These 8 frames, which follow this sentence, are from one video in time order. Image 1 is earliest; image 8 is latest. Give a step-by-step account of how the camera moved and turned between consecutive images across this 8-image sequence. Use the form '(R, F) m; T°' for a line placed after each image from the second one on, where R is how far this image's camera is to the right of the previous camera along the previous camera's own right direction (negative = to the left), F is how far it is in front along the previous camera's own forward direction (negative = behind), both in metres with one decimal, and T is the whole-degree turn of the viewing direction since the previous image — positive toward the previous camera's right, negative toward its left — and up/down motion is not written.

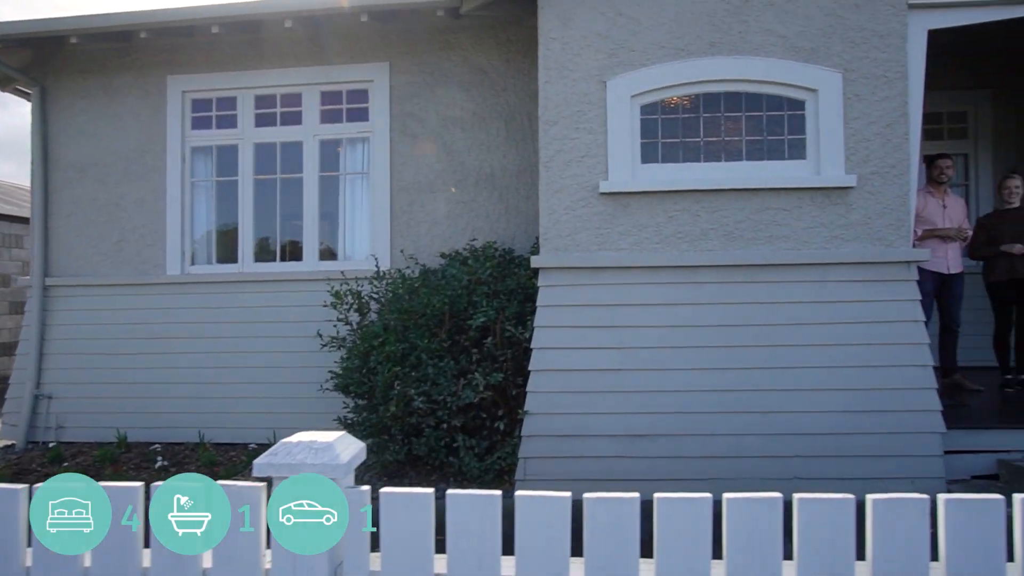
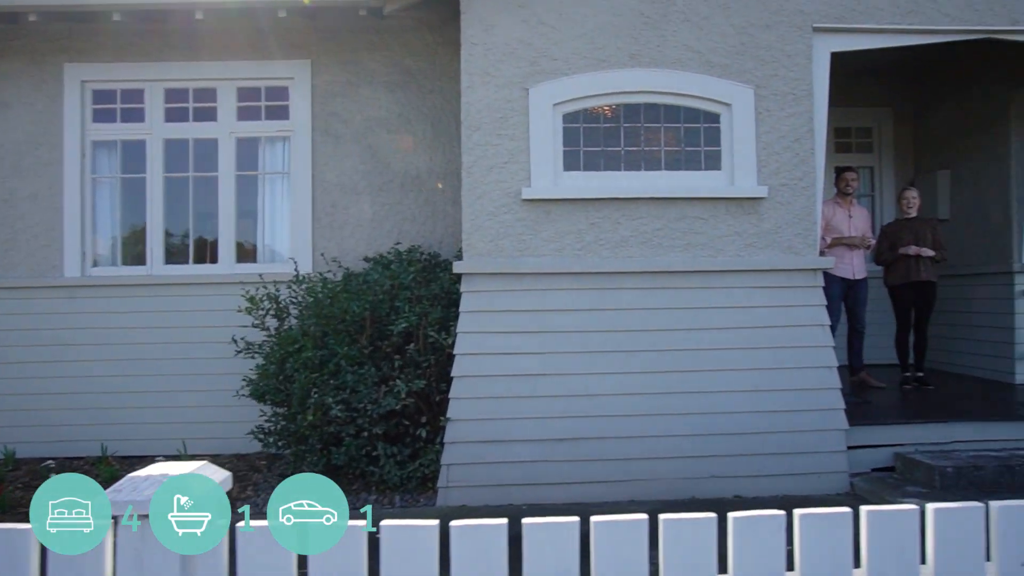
(+0.1, 0.0) m; +6°
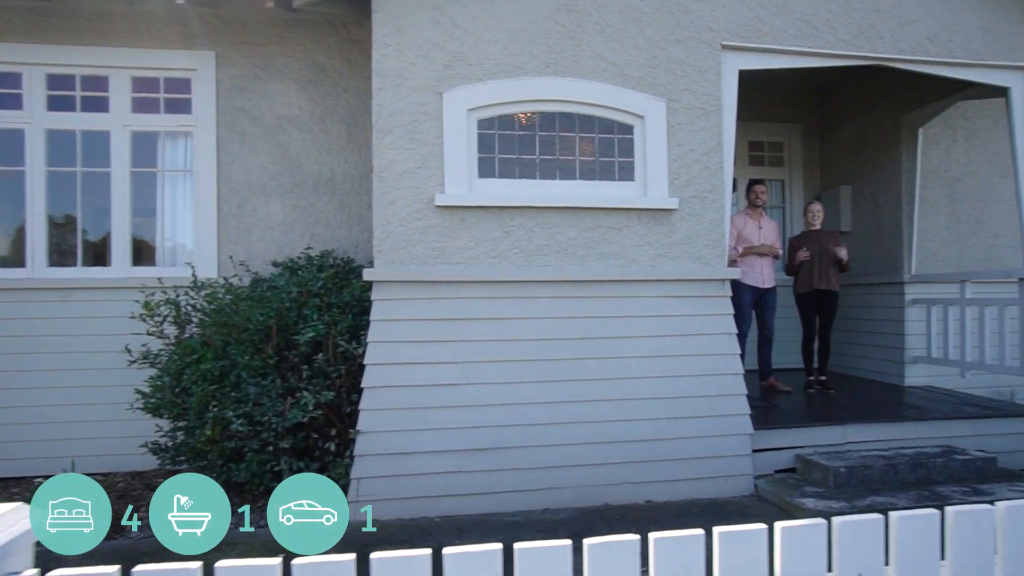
(+0.2, +0.1) m; +6°
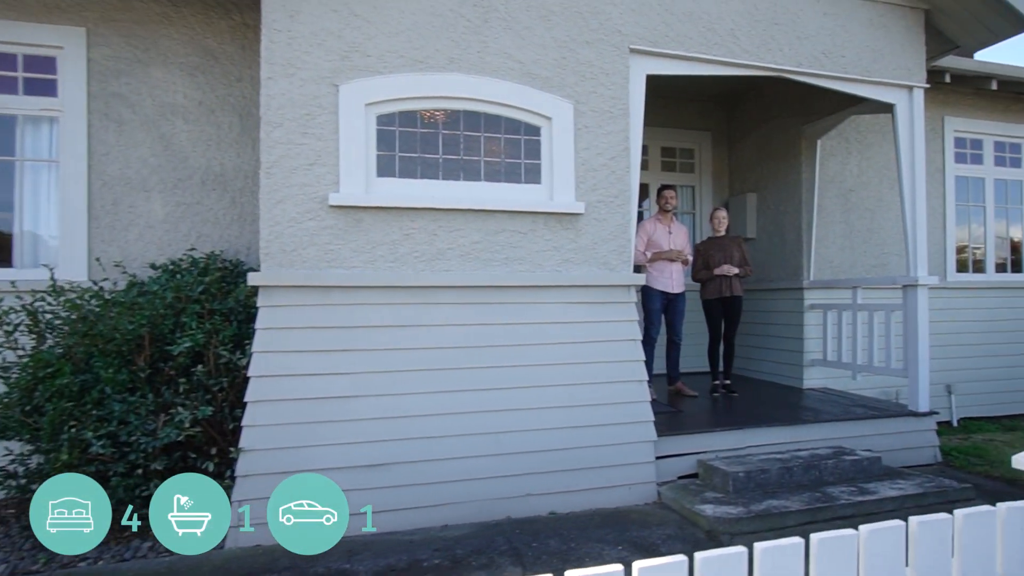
(+0.2, +0.2) m; +7°
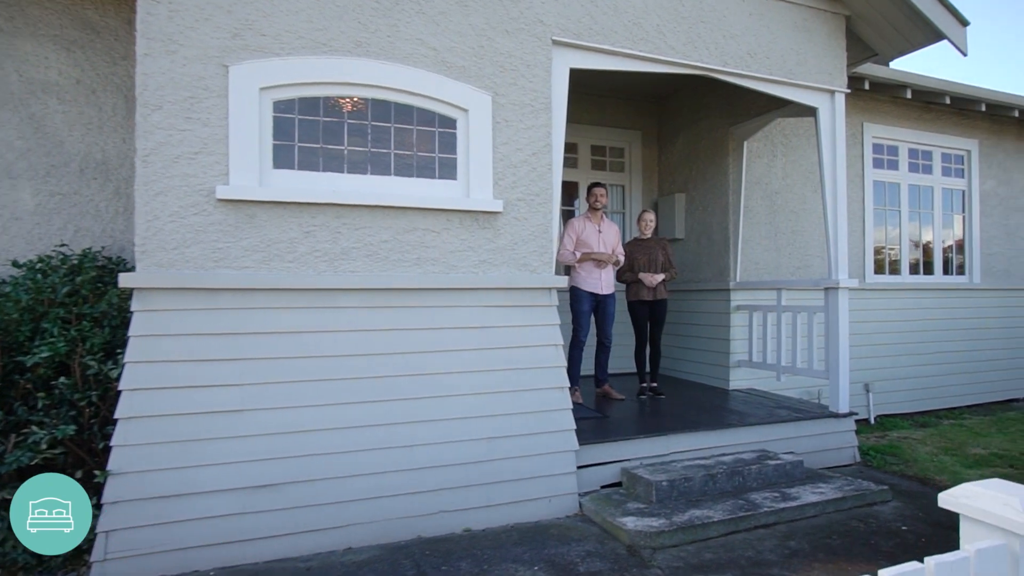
(+0.2, +0.3) m; +5°
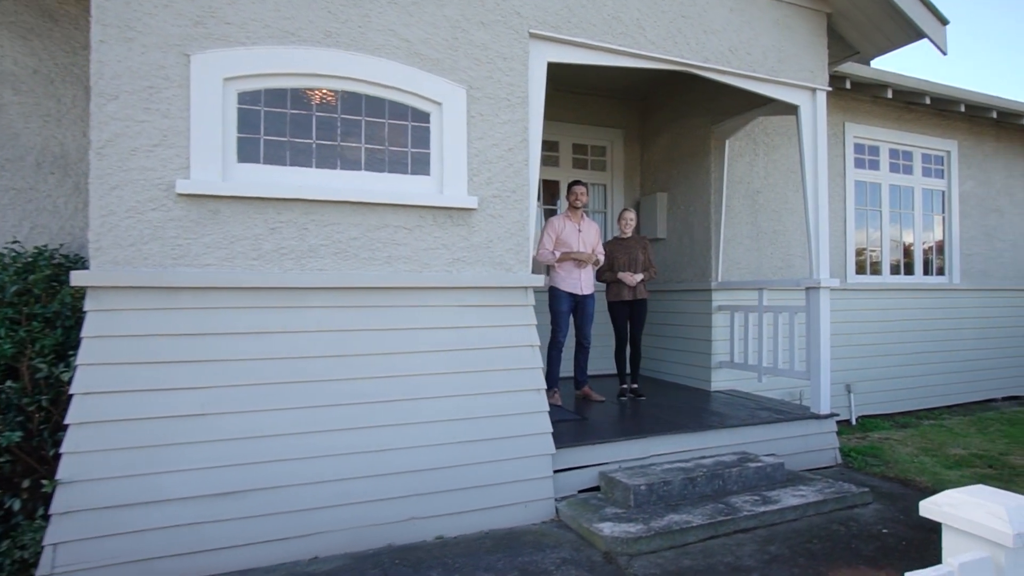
(+0.1, +0.1) m; +1°
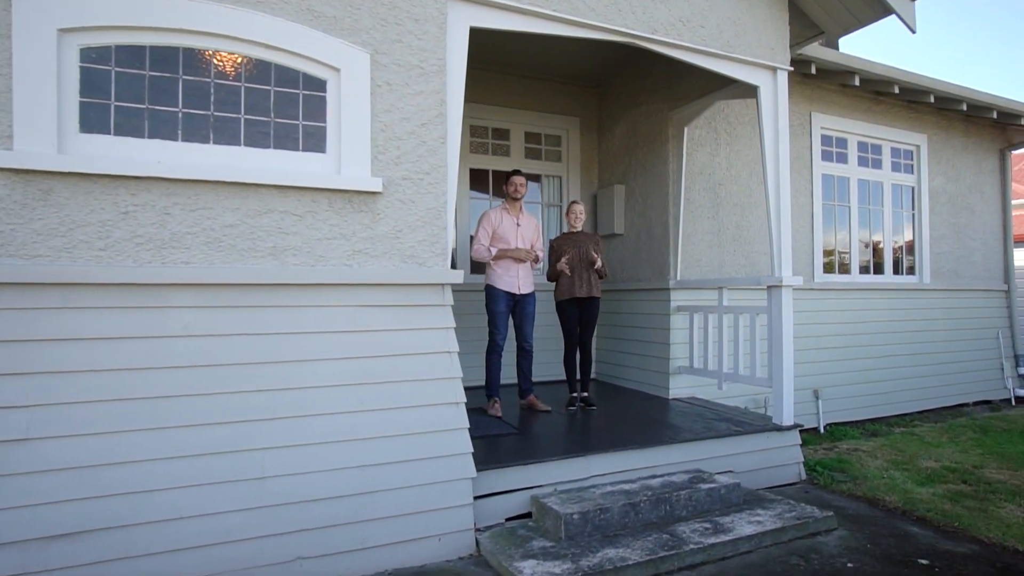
(+0.4, +0.6) m; +2°
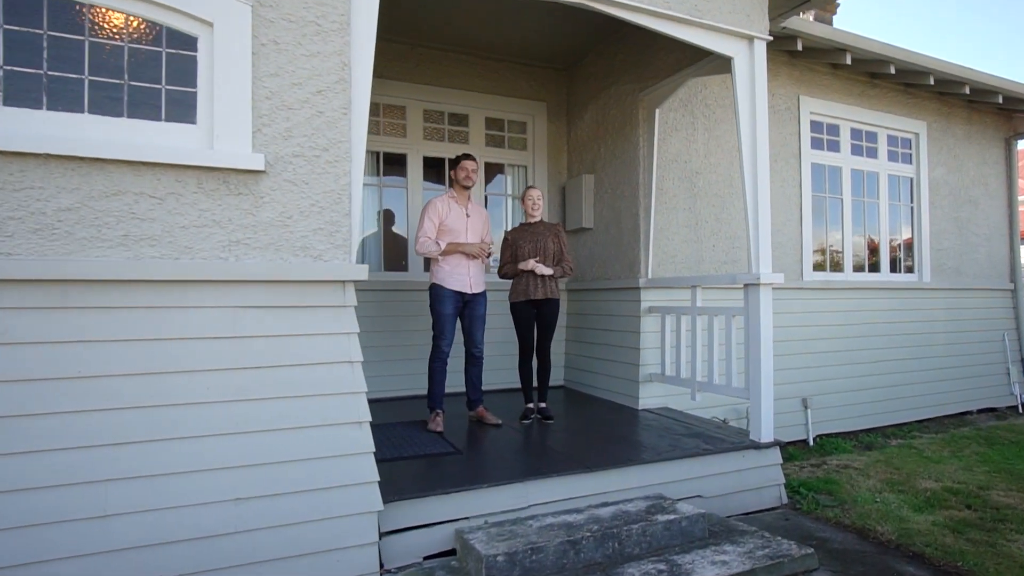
(+0.5, +0.6) m; 0°
